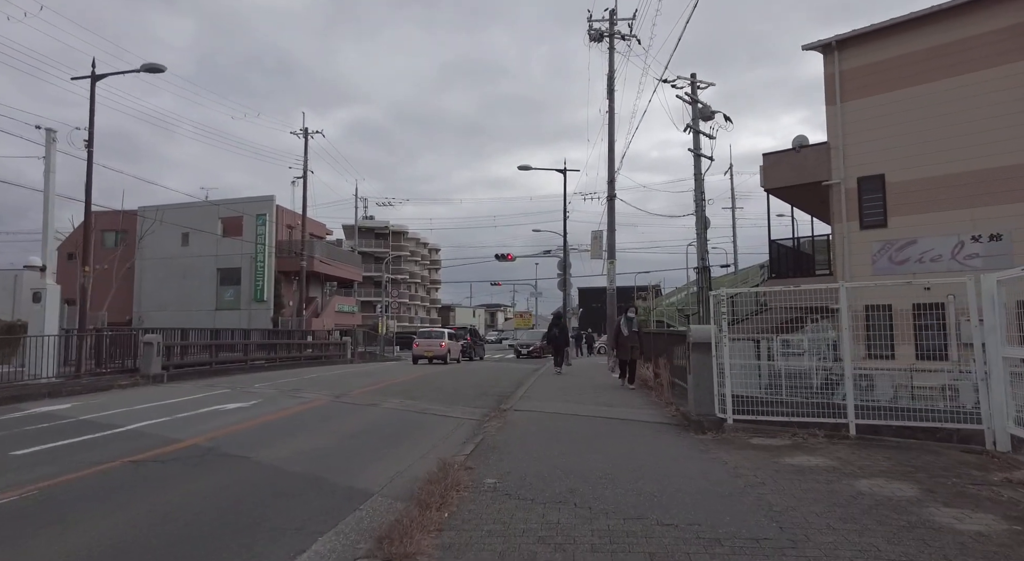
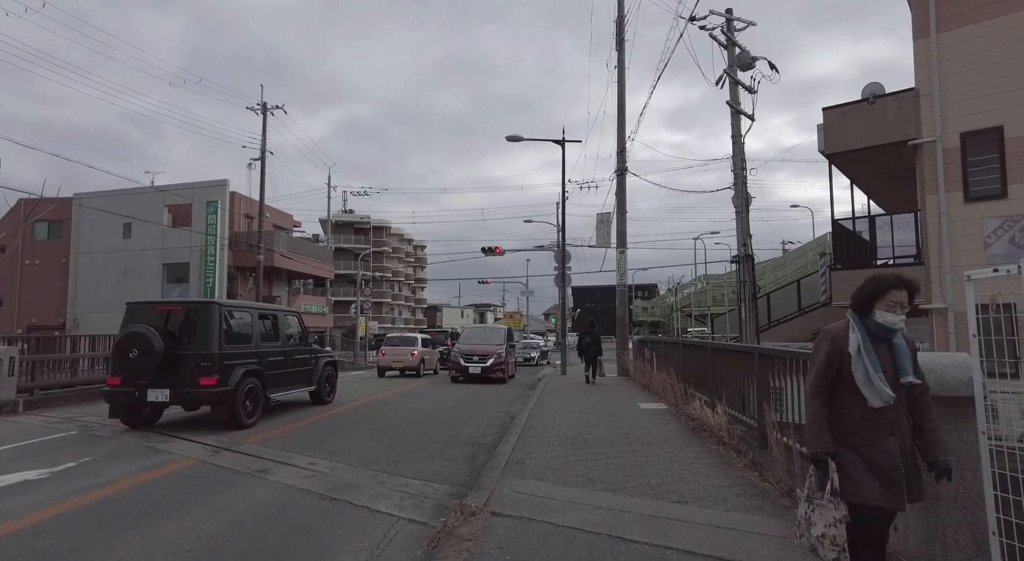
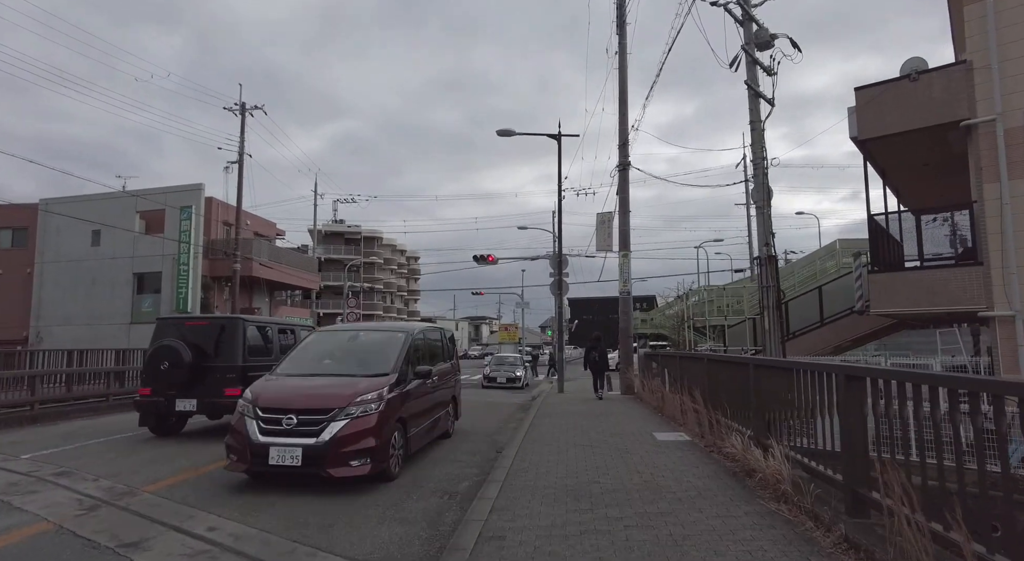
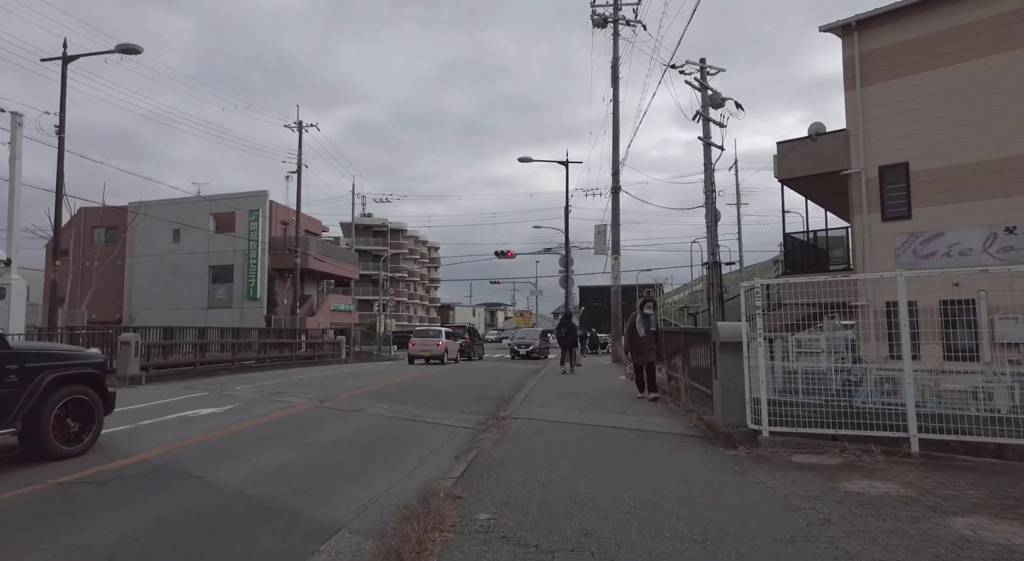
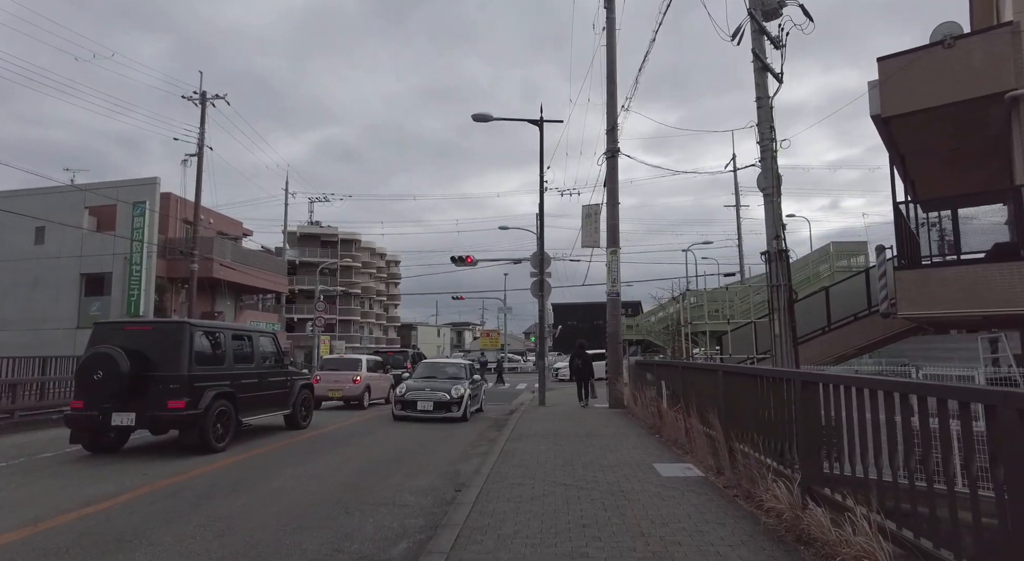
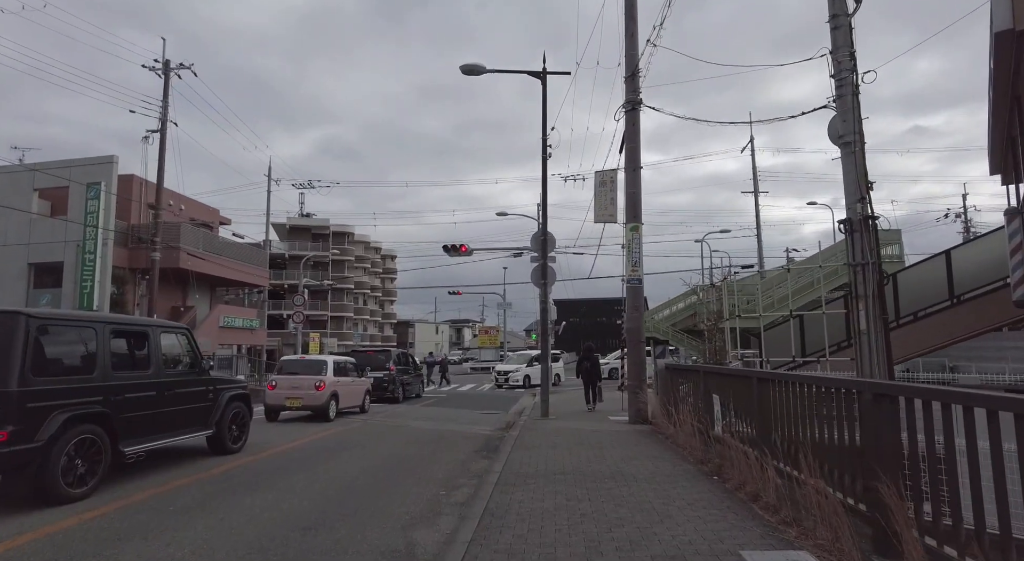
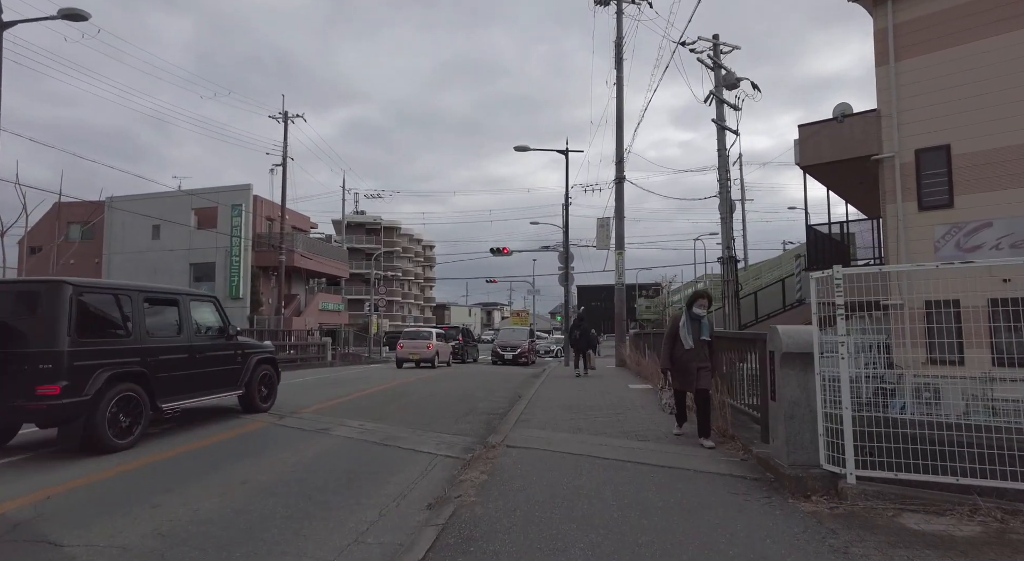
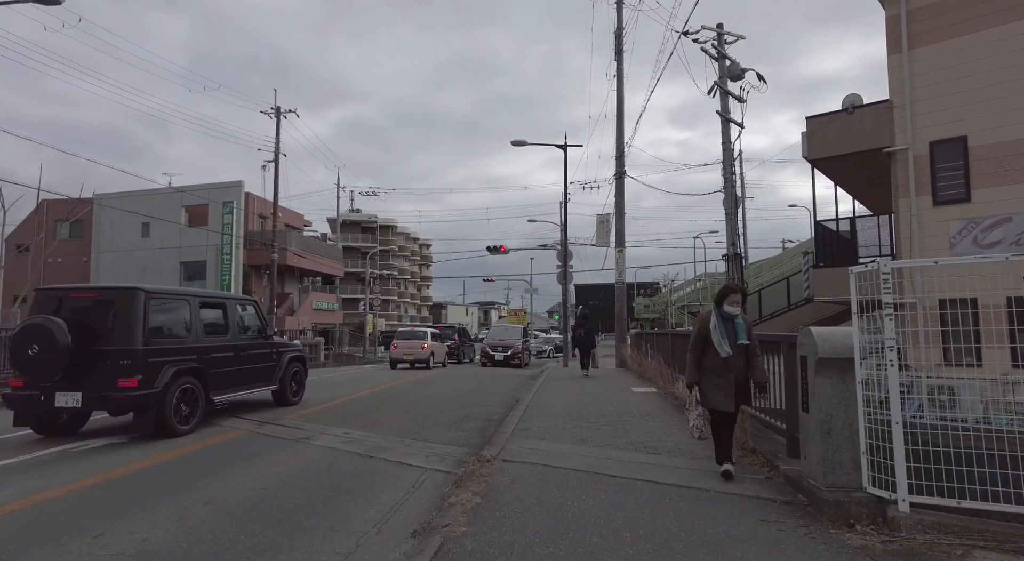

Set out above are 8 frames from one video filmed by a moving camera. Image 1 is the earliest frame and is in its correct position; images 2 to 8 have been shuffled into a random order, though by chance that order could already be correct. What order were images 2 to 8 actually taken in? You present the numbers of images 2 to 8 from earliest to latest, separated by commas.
4, 7, 8, 2, 3, 5, 6
